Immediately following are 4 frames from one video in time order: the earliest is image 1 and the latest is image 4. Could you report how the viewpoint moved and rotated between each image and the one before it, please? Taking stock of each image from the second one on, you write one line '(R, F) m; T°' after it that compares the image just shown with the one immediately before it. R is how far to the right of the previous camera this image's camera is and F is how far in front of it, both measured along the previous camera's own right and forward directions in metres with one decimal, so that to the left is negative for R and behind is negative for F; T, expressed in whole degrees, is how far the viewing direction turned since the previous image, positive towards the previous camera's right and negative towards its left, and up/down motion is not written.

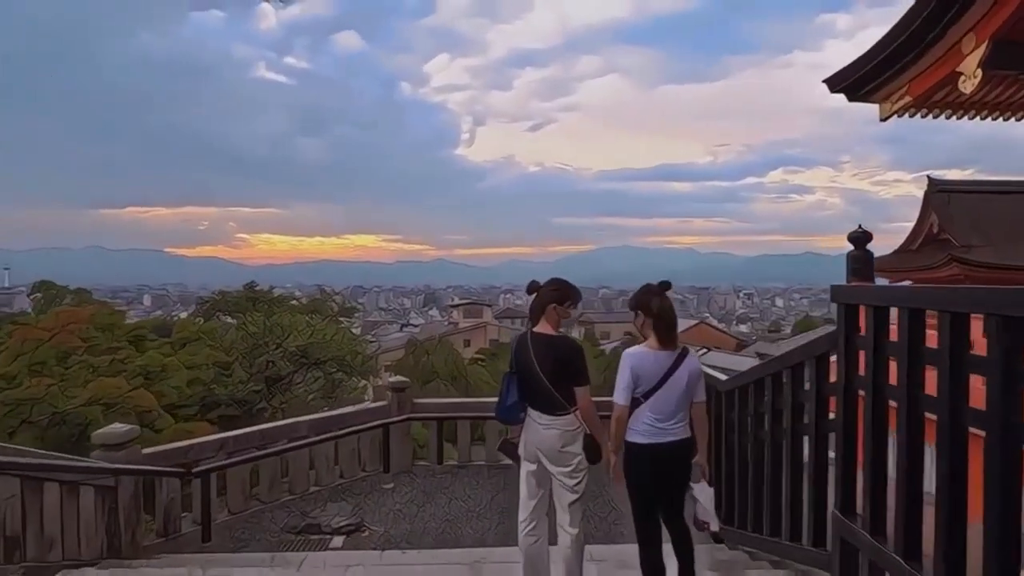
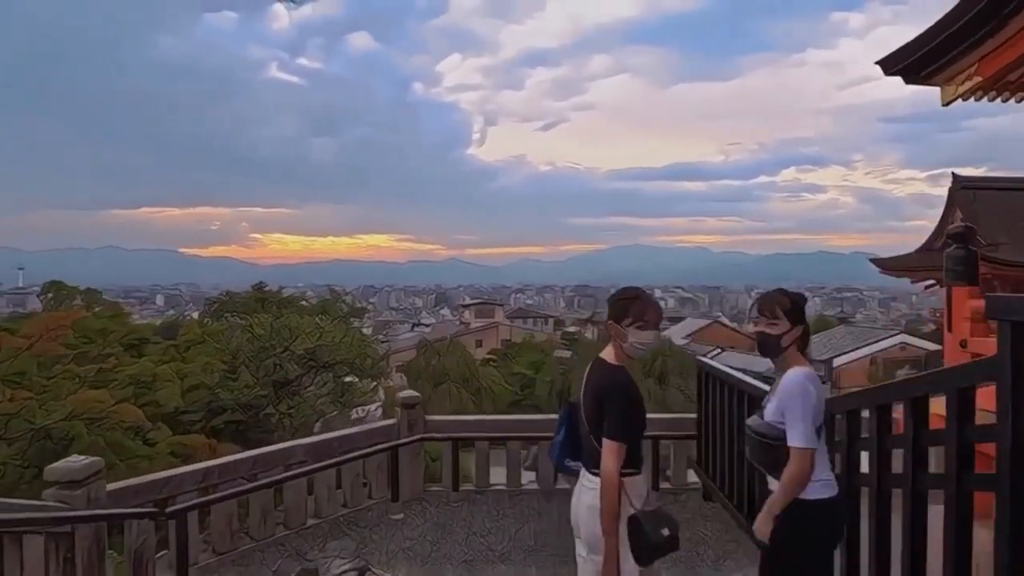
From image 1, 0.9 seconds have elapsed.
(-0.1, +0.6) m; -1°
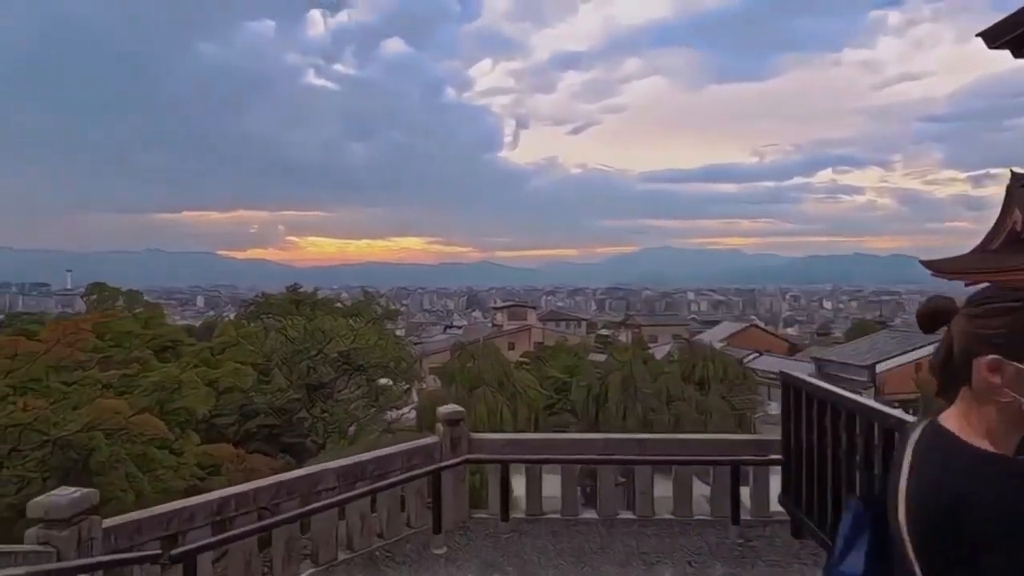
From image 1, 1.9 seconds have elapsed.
(-0.2, +0.6) m; -3°
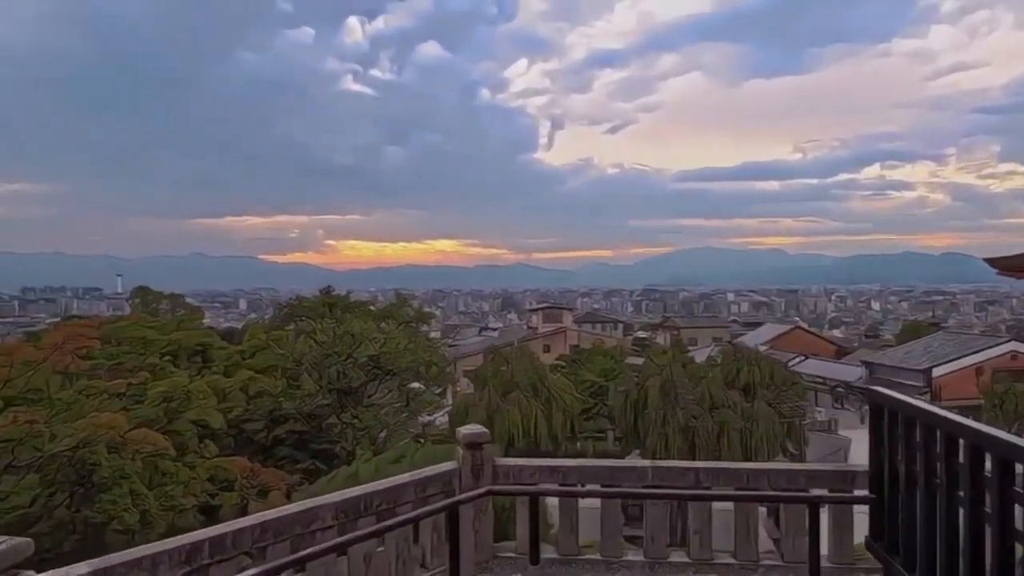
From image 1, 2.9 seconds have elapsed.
(0.0, +0.6) m; -3°
